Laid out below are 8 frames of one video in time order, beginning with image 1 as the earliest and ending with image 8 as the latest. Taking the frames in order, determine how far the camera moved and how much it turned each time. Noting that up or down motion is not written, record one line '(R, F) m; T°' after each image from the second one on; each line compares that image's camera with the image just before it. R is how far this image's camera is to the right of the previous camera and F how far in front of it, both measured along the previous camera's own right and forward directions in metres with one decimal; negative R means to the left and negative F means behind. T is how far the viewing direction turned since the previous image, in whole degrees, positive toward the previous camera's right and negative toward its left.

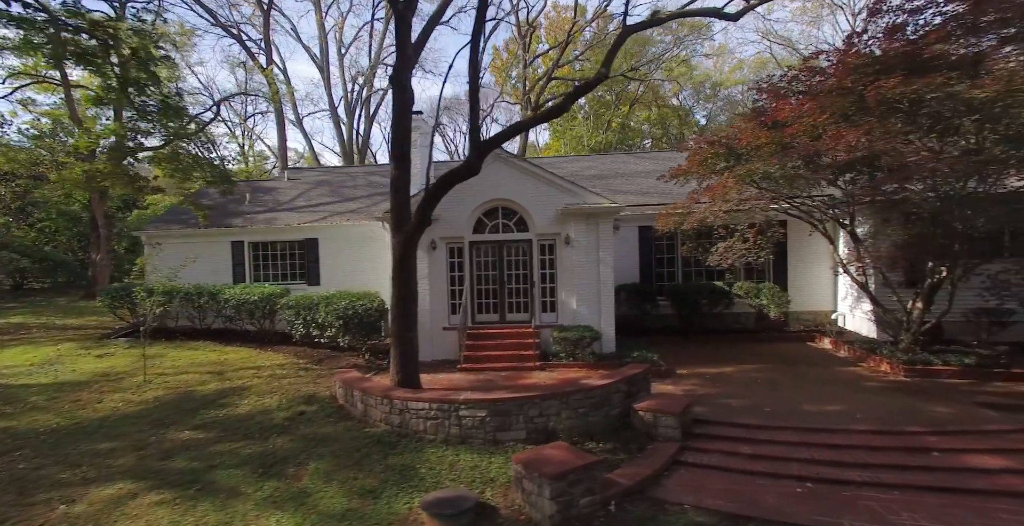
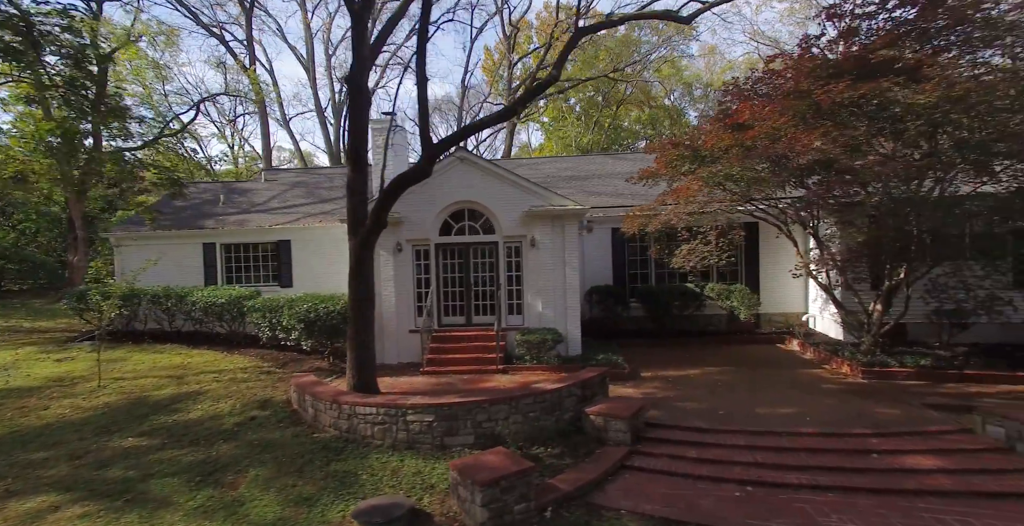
(+0.6, 0.0) m; +1°
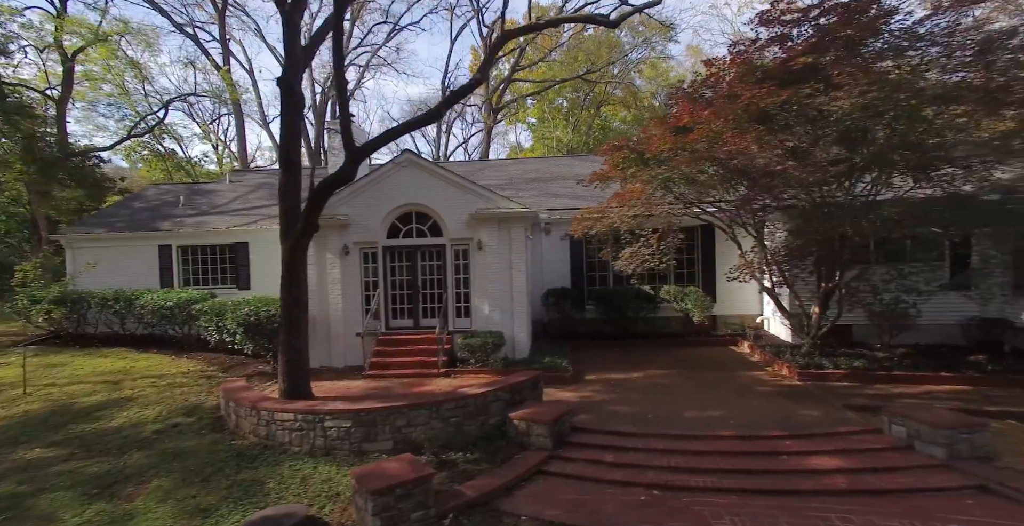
(+0.9, 0.0) m; +1°
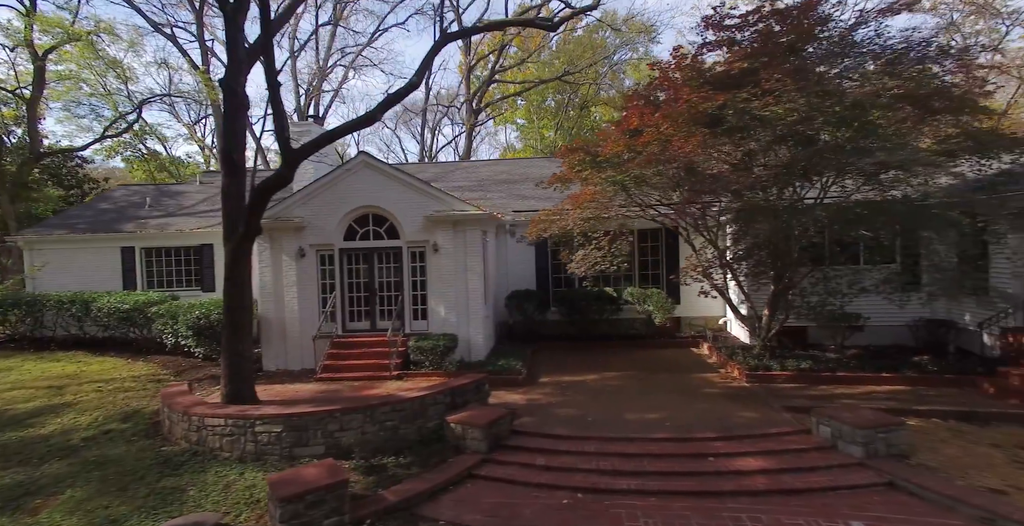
(+0.7, 0.0) m; +1°
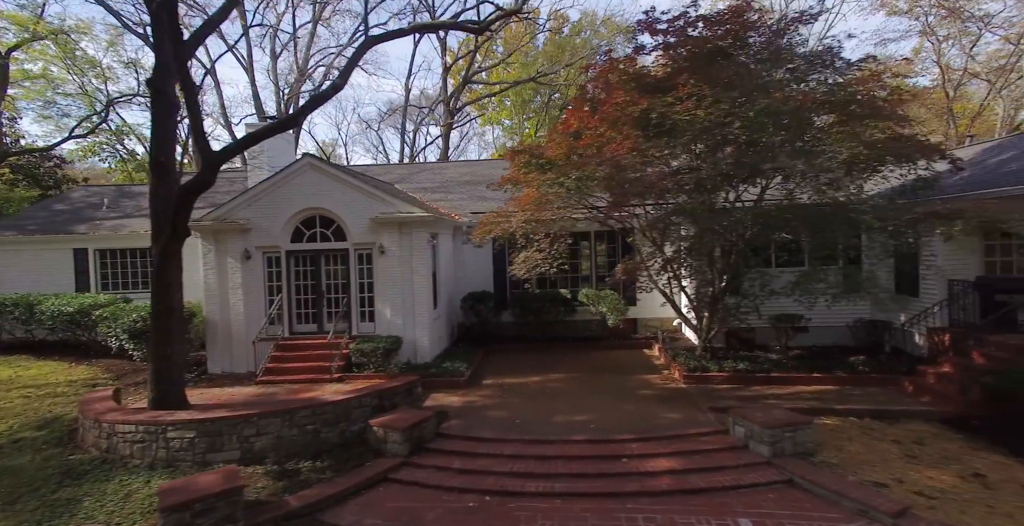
(+0.9, 0.0) m; +1°
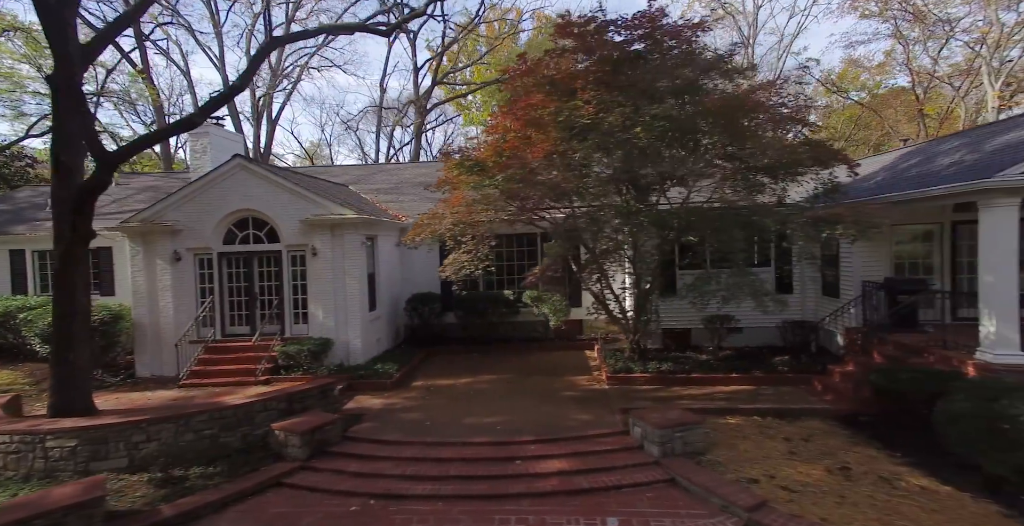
(+1.1, 0.0) m; +2°
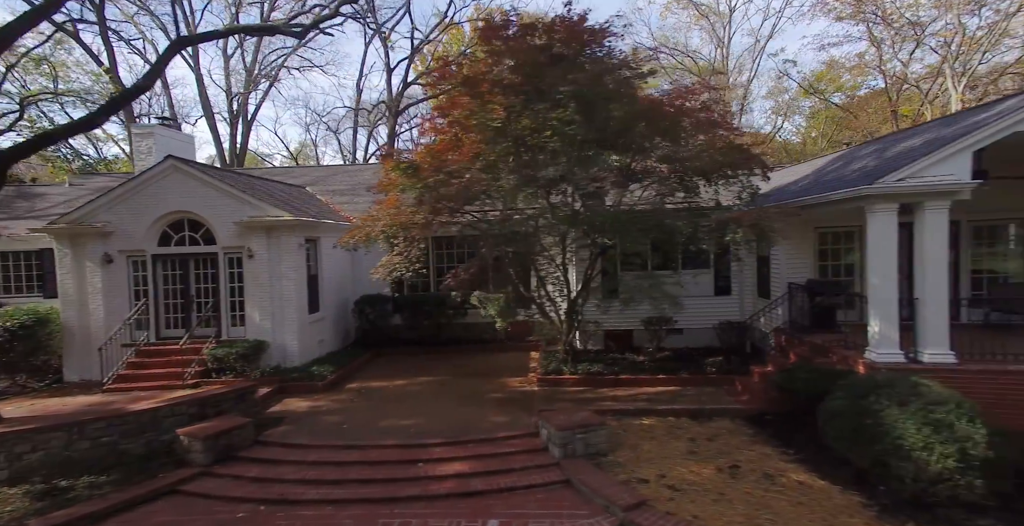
(+1.0, 0.0) m; +2°
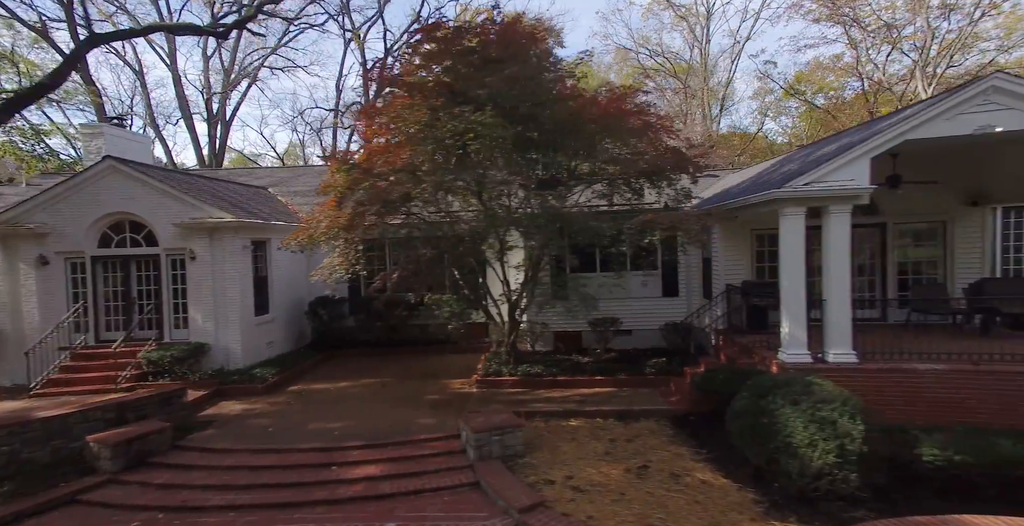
(+0.8, 0.0) m; +2°
